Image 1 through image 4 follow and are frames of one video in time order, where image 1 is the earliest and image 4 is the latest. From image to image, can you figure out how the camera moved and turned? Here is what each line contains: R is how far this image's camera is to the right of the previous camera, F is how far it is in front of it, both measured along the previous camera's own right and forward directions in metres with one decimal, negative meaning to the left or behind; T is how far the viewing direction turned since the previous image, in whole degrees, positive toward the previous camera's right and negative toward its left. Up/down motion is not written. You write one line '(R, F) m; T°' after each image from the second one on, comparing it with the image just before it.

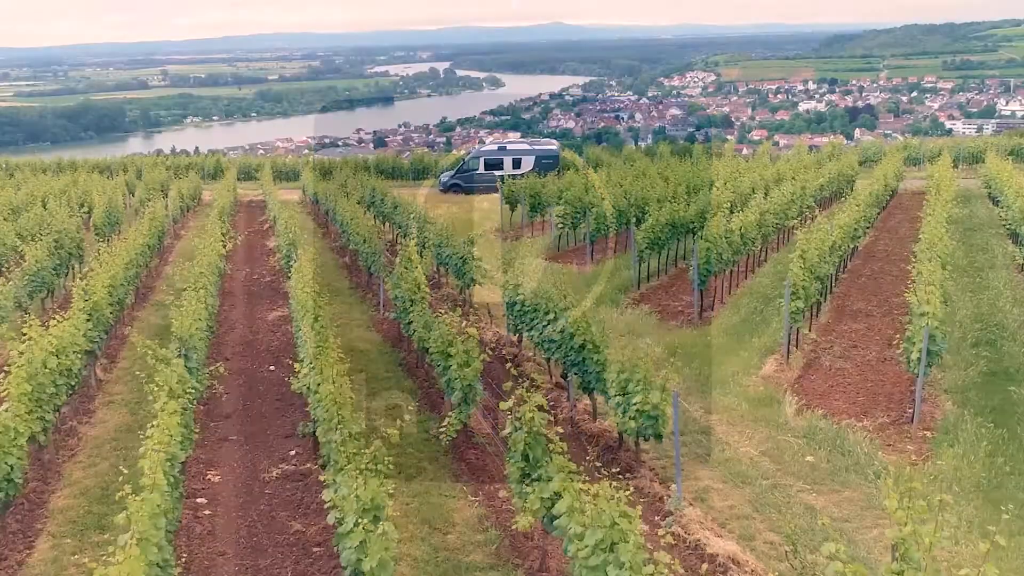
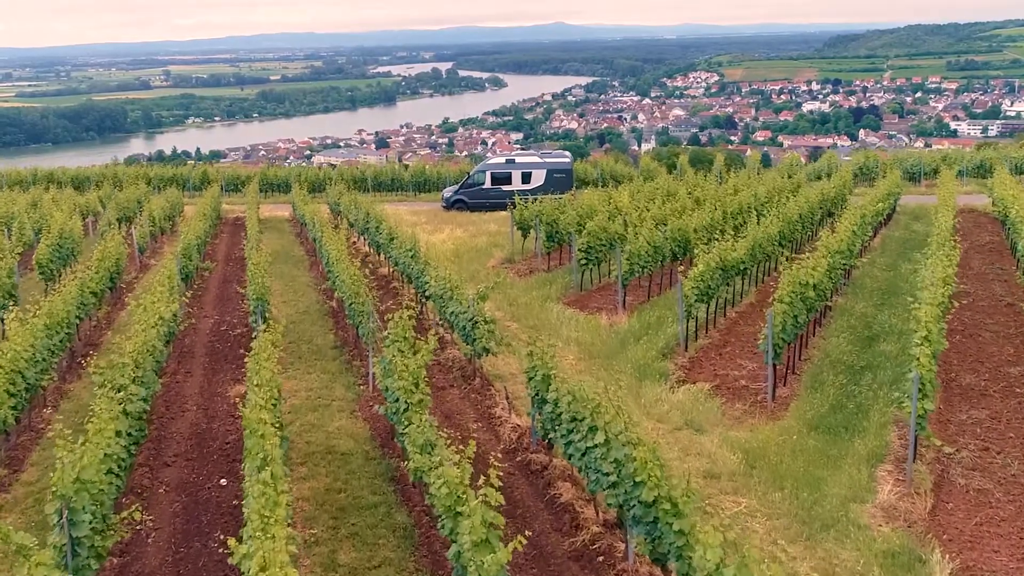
(-0.2, +2.6) m; 0°
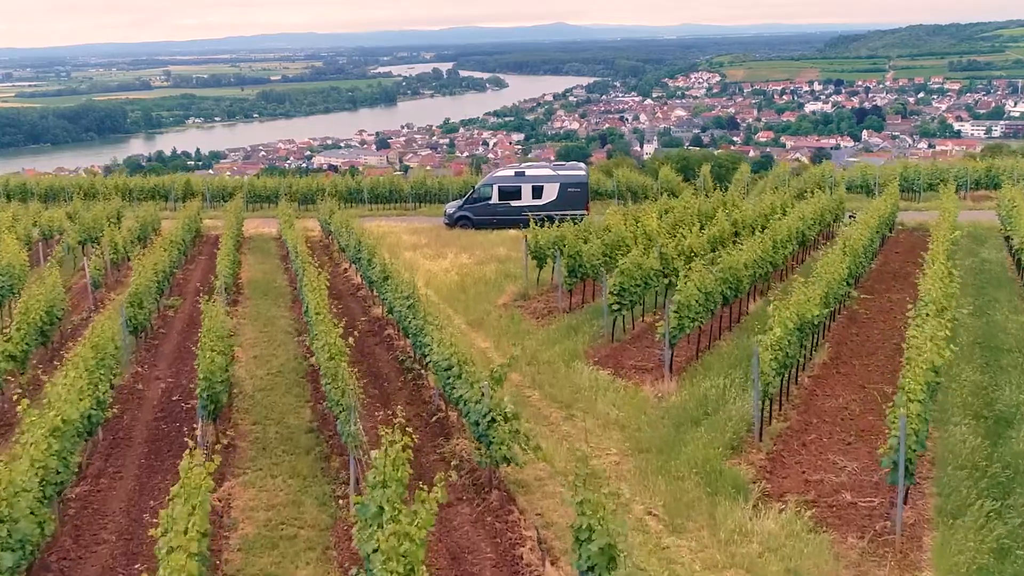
(-0.2, +2.6) m; 0°
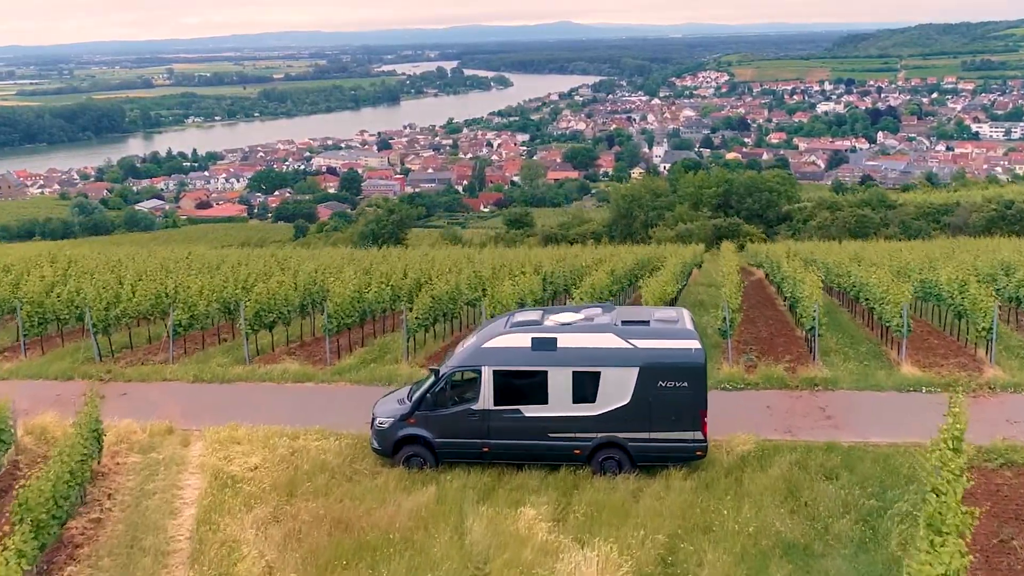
(-0.1, +14.9) m; 0°
